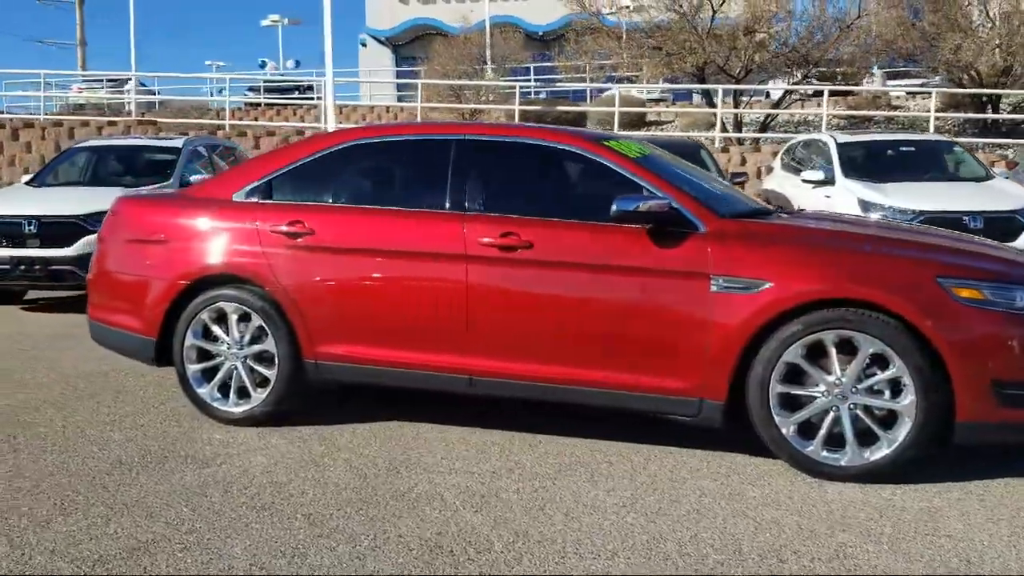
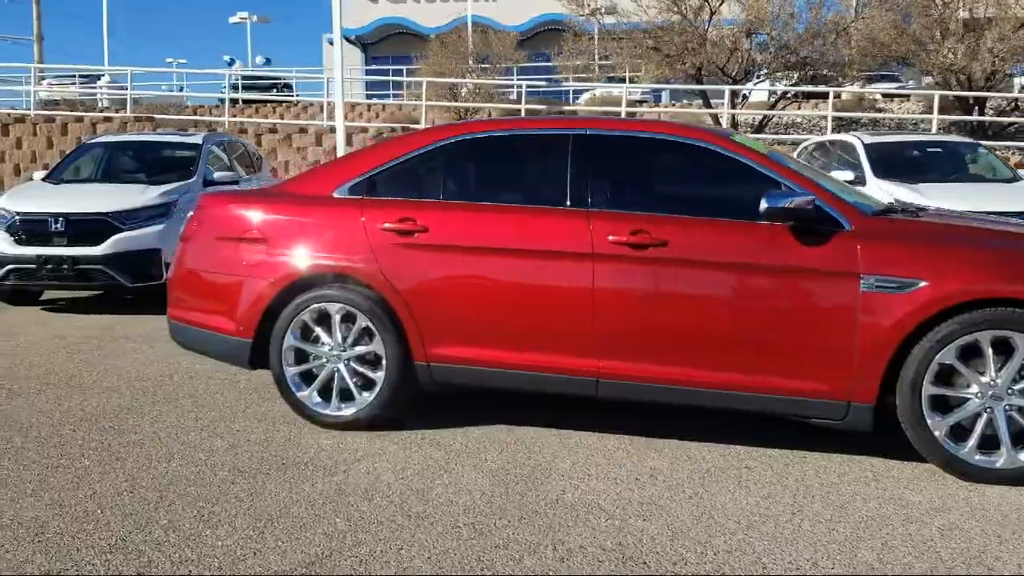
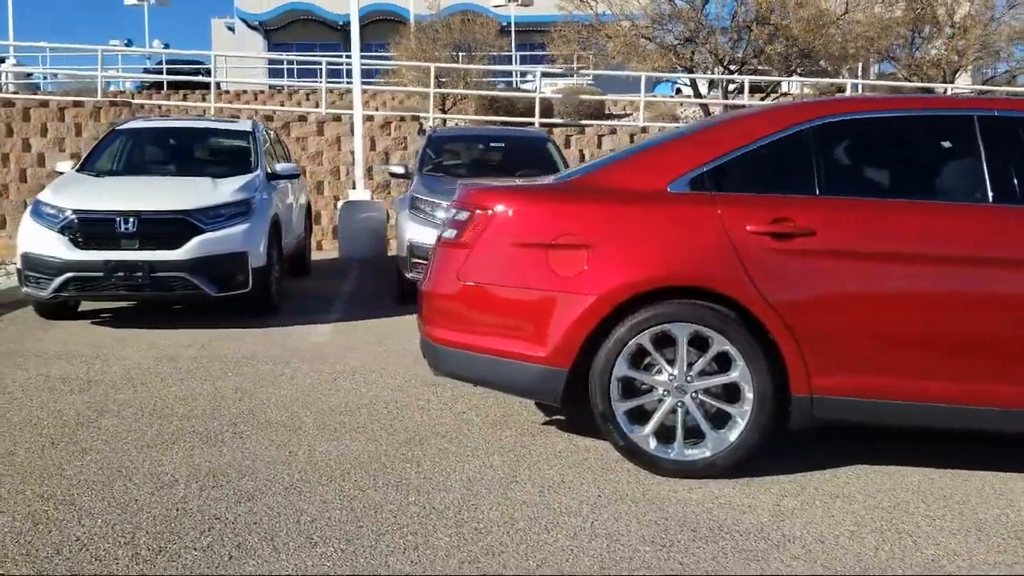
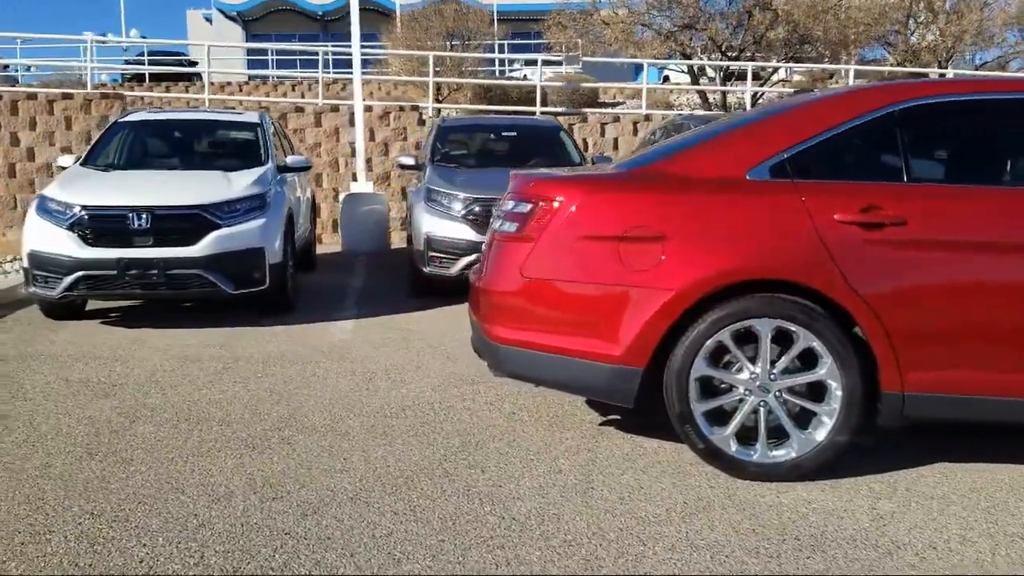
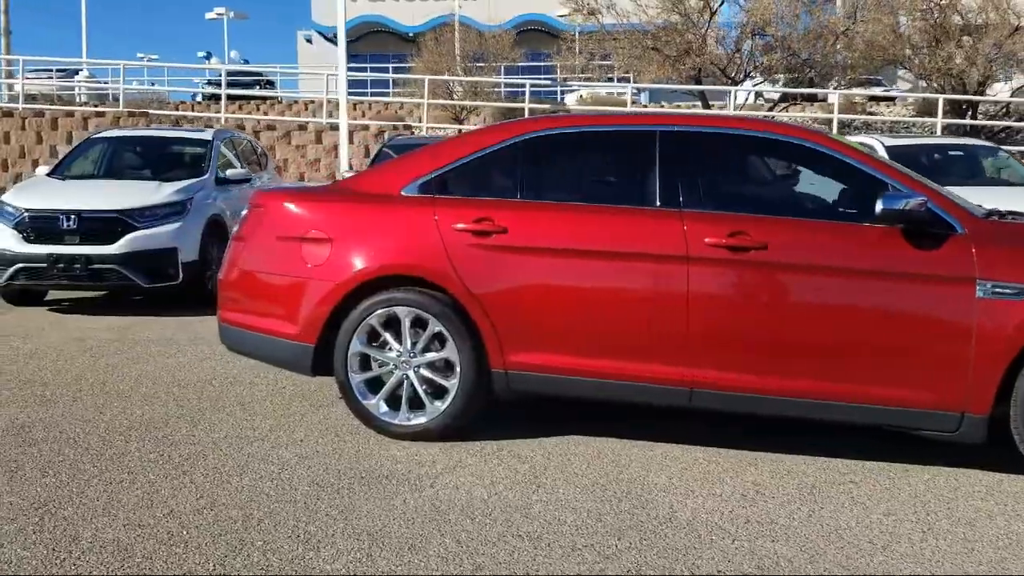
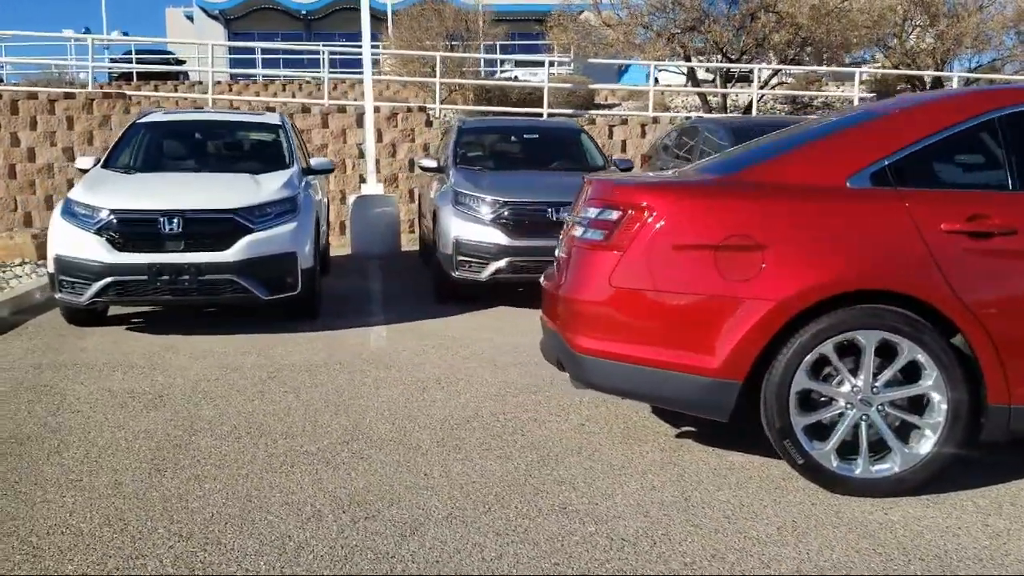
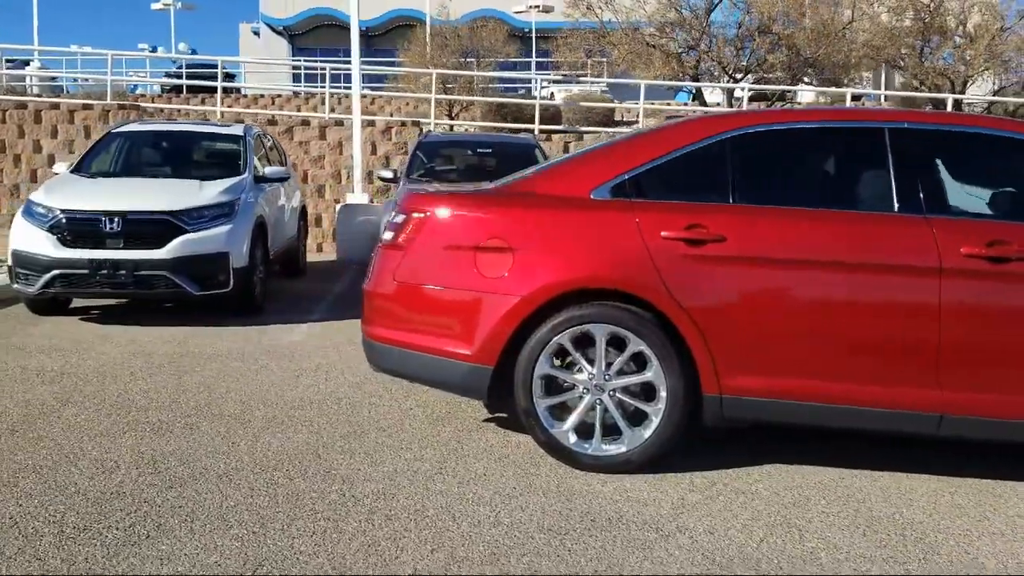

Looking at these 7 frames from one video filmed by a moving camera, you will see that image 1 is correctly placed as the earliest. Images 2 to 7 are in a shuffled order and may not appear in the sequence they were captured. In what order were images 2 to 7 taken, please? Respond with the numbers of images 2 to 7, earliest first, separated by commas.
2, 5, 7, 3, 4, 6
